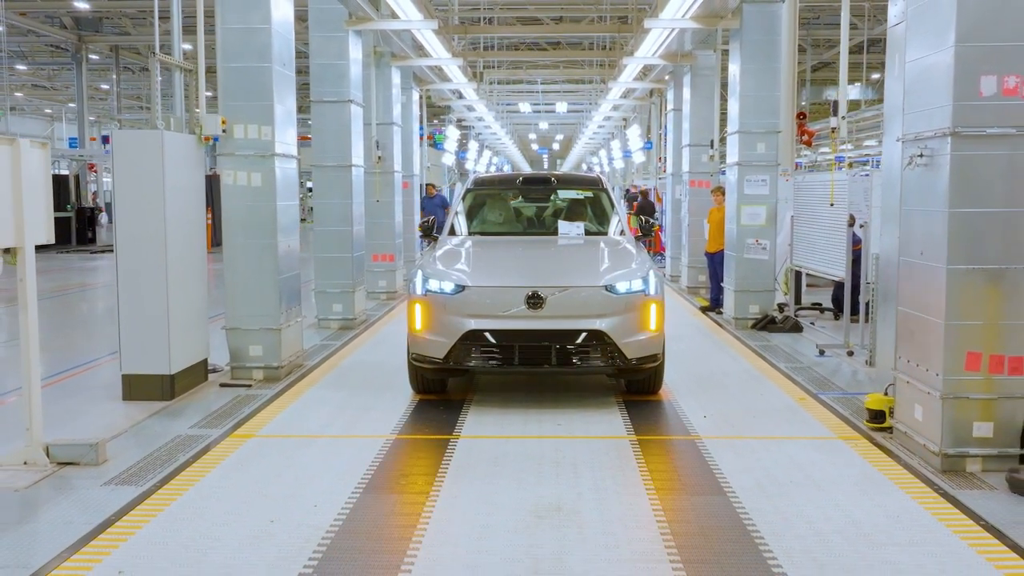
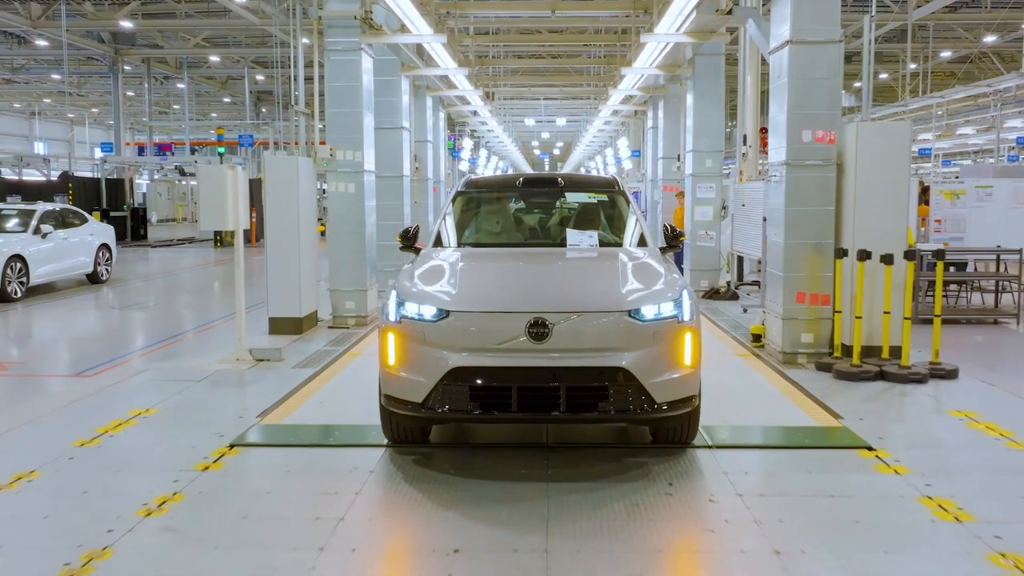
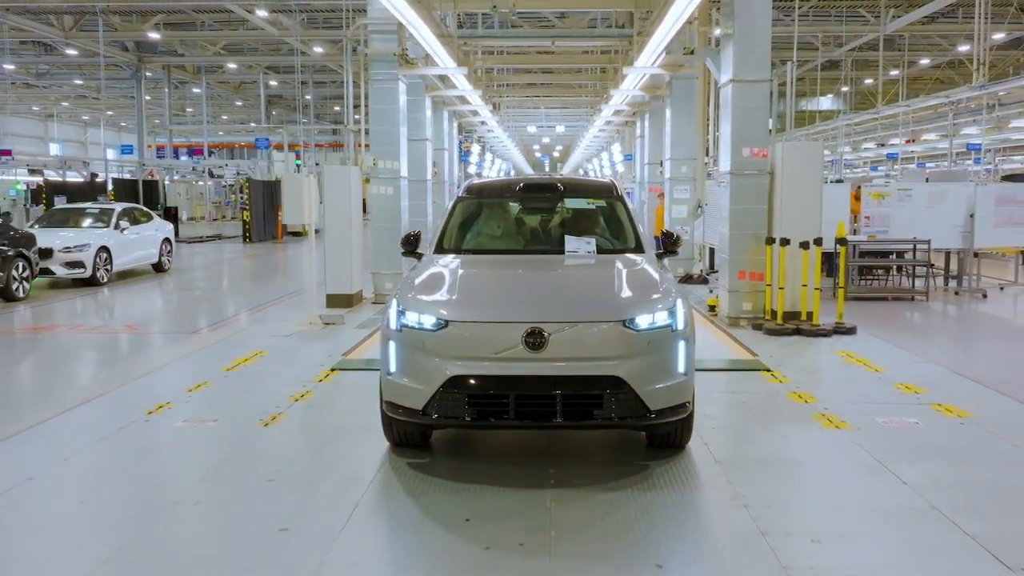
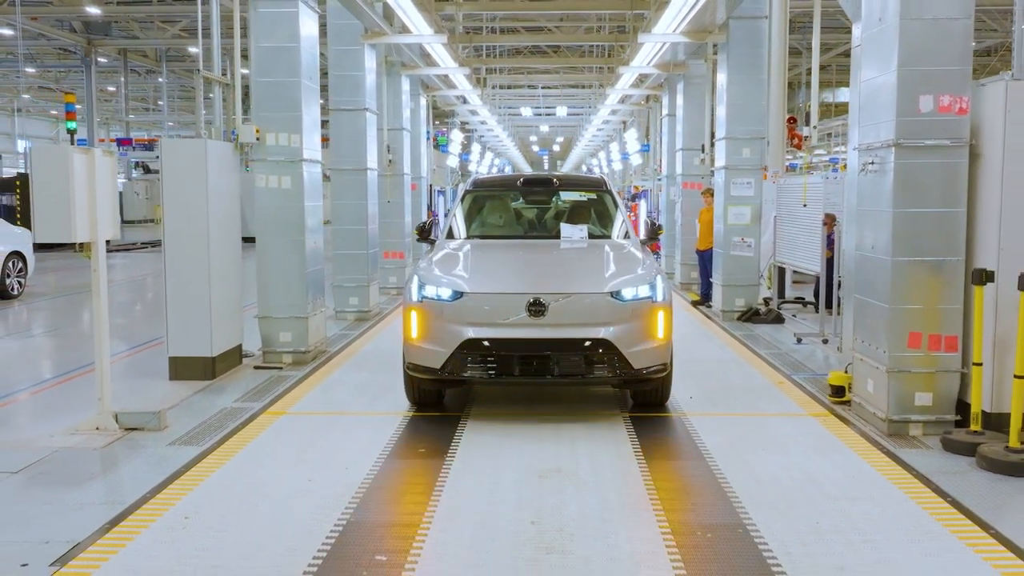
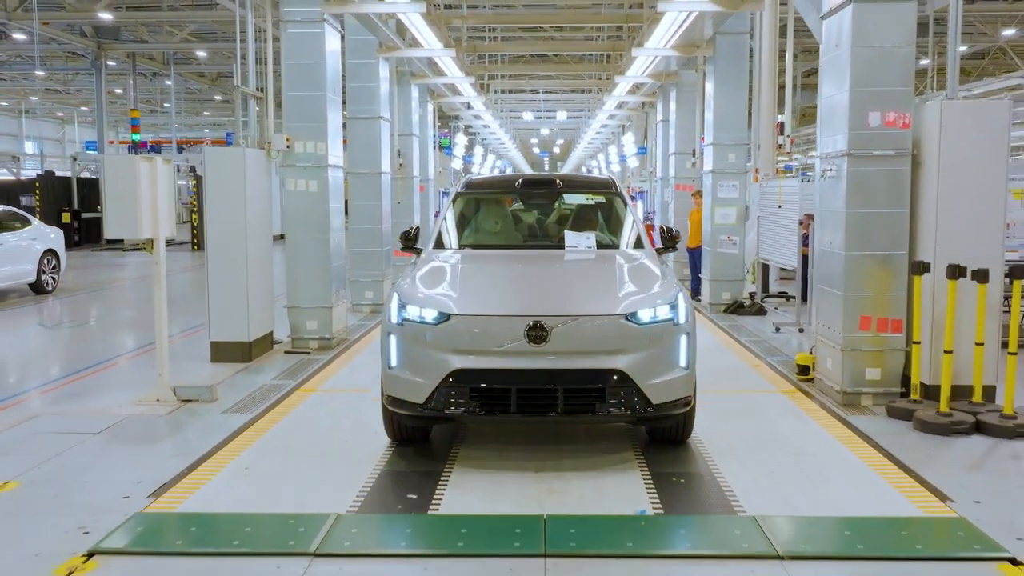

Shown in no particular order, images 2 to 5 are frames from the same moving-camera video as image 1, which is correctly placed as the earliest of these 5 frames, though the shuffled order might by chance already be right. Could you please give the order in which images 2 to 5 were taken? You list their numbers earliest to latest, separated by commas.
4, 5, 2, 3
